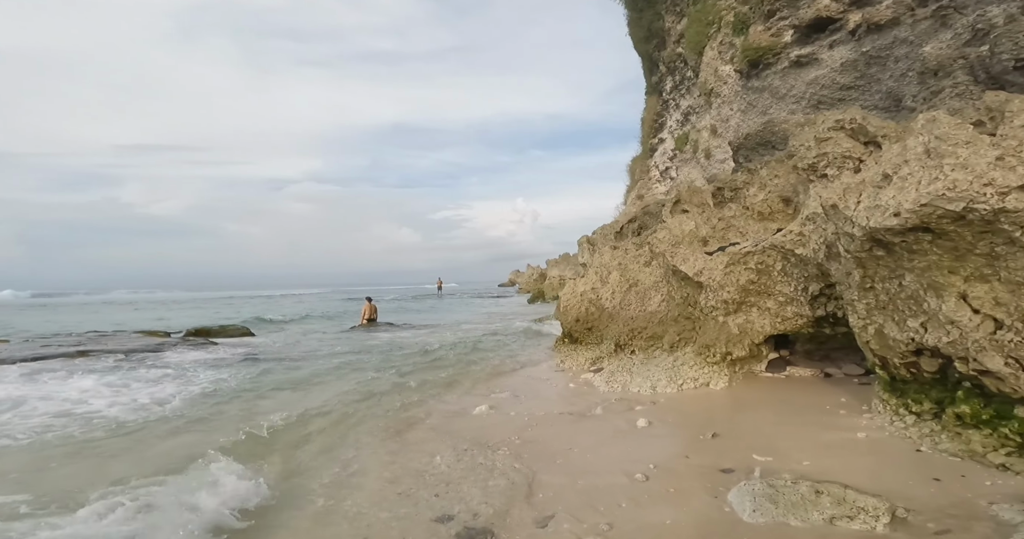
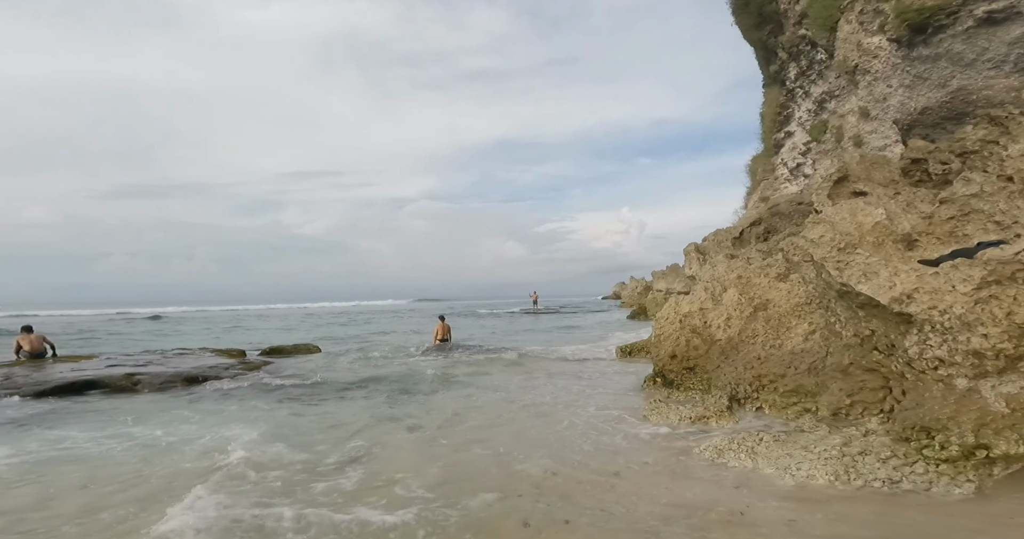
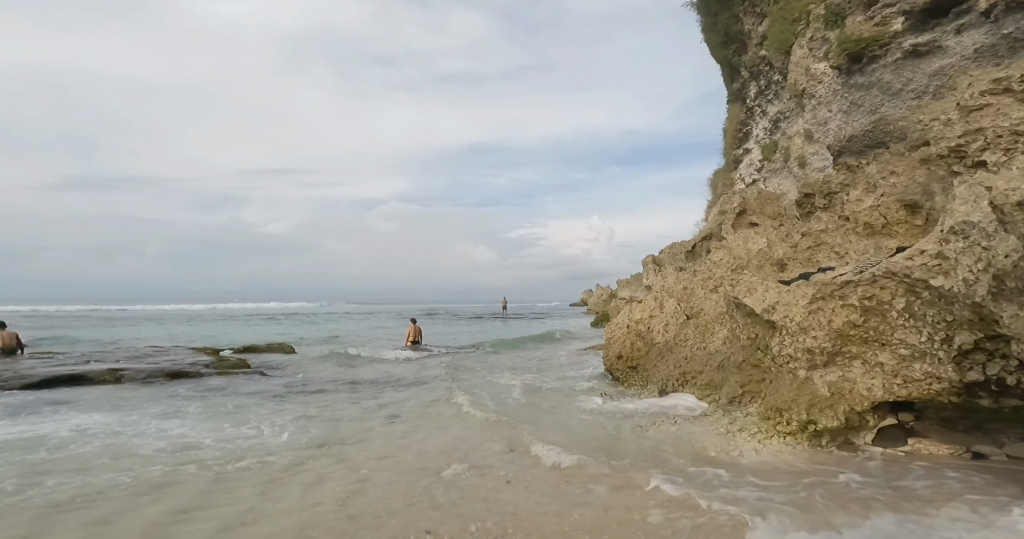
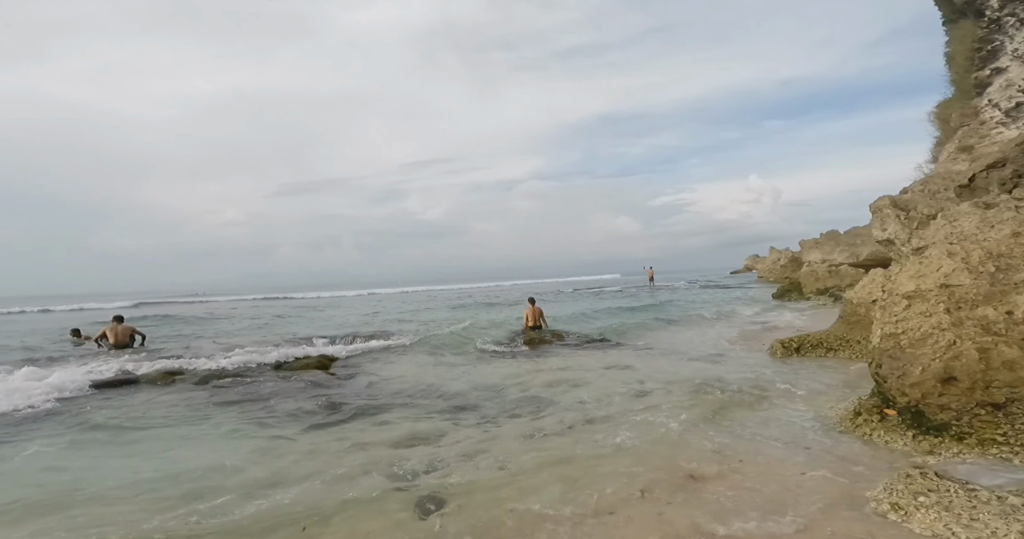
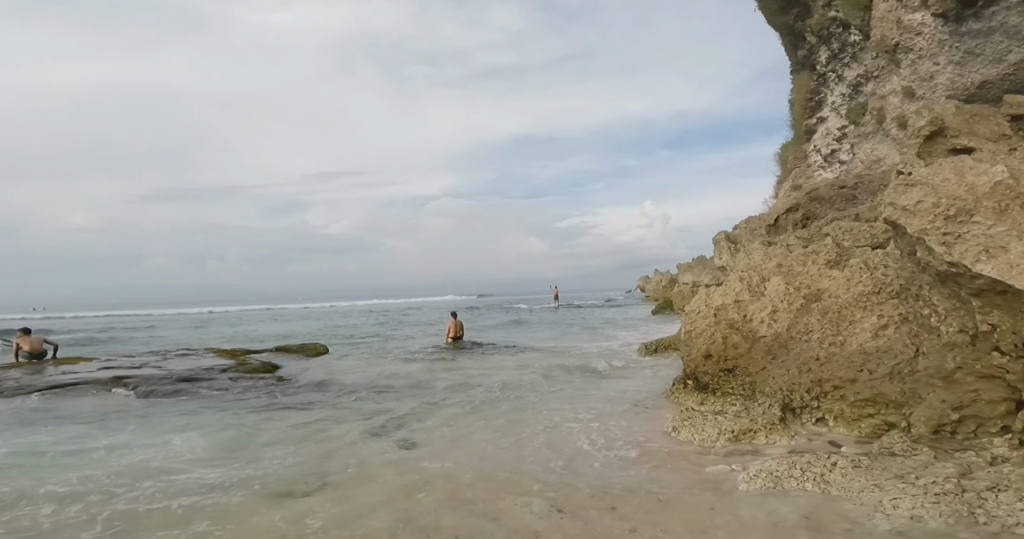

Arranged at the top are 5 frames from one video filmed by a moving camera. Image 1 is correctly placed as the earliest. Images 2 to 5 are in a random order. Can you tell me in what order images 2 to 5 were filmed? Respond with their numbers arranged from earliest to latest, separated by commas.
3, 2, 5, 4
